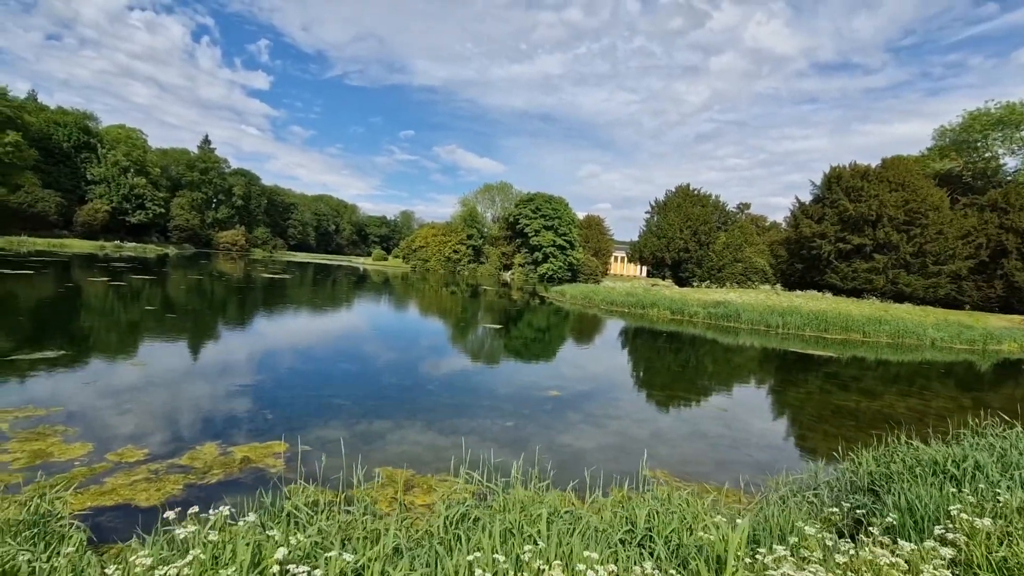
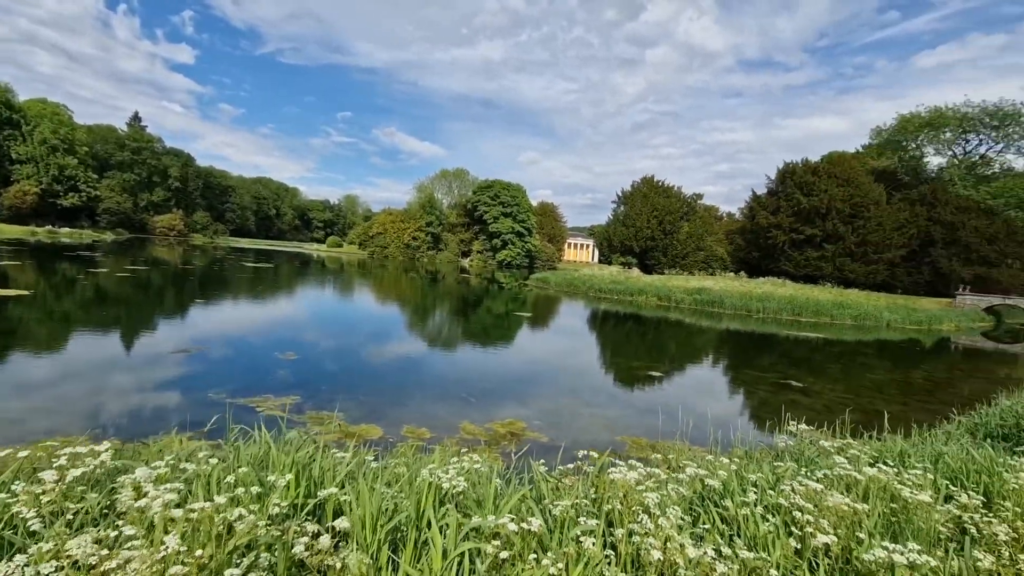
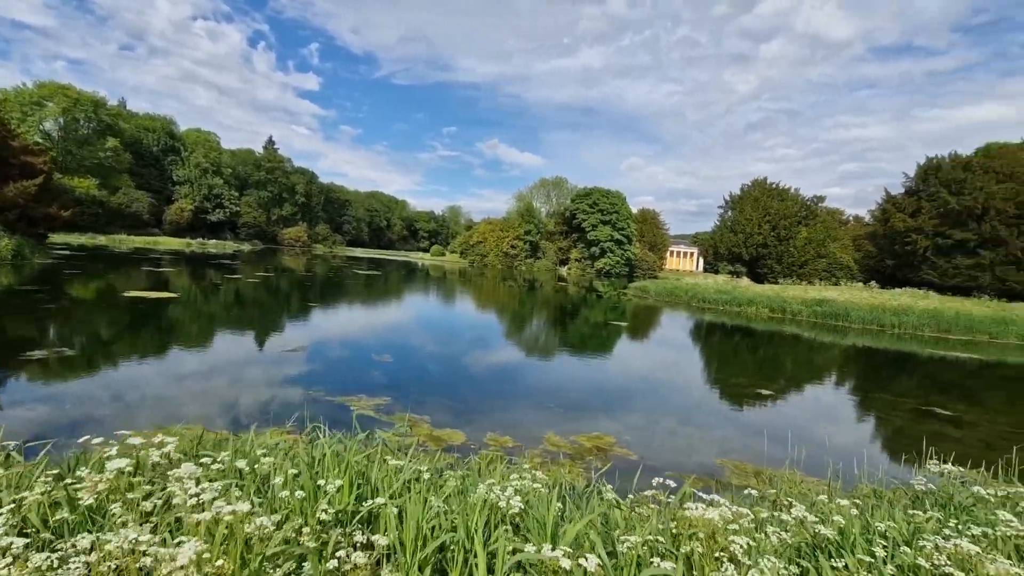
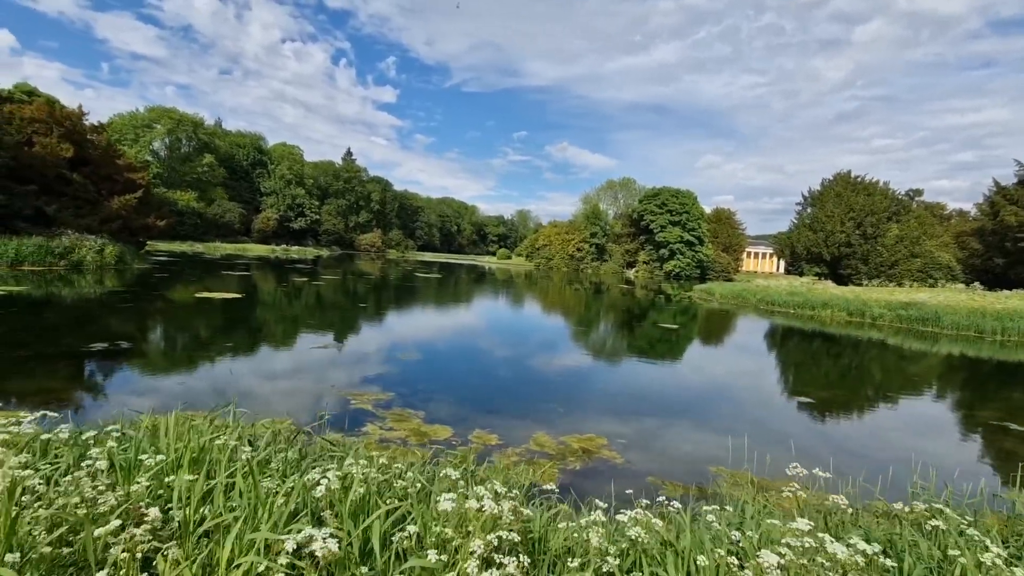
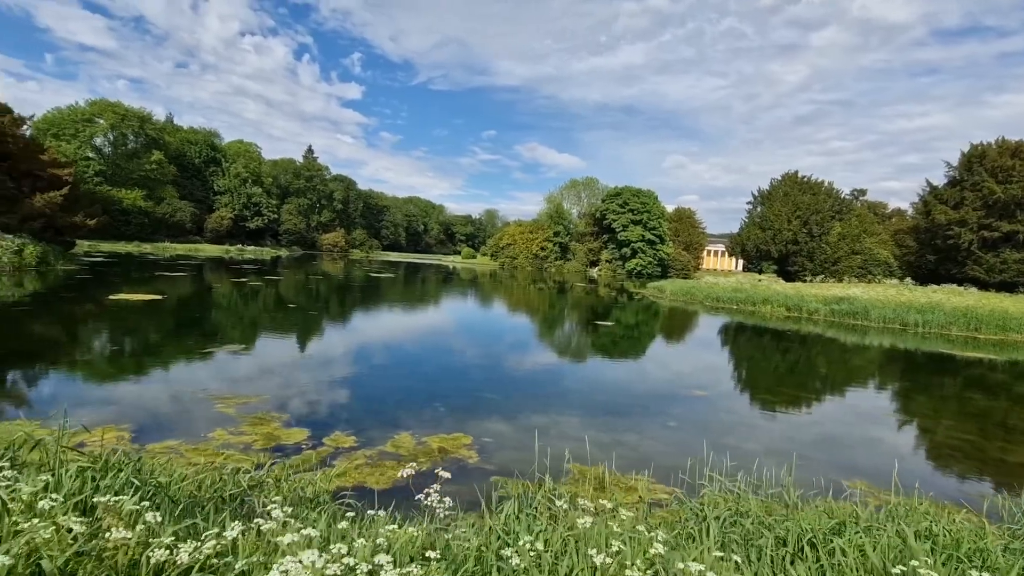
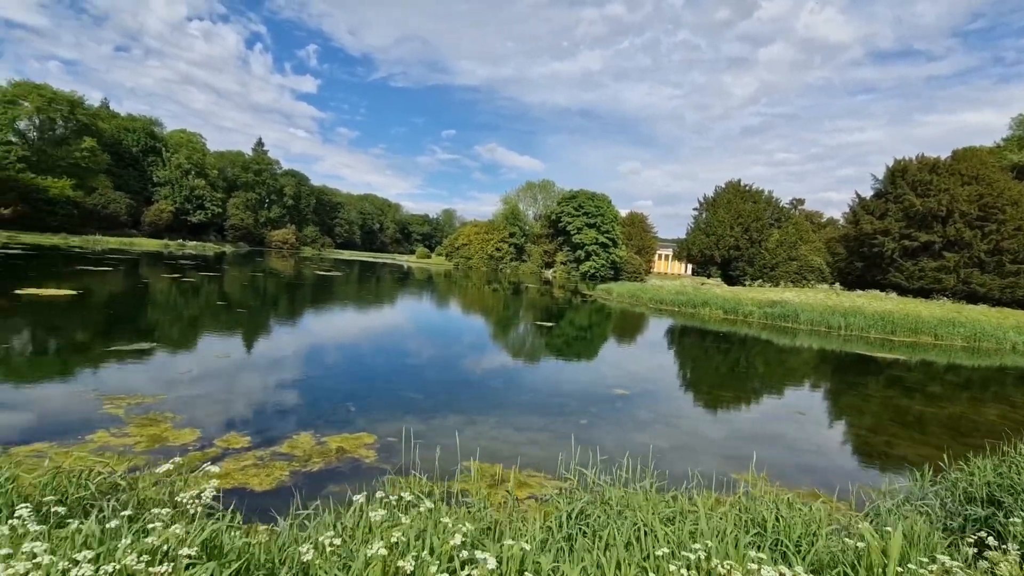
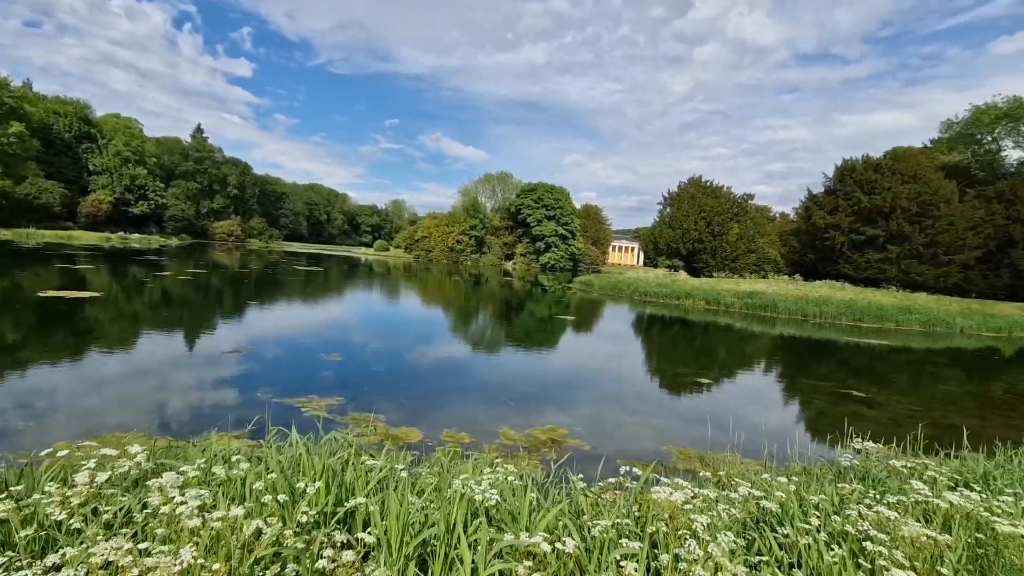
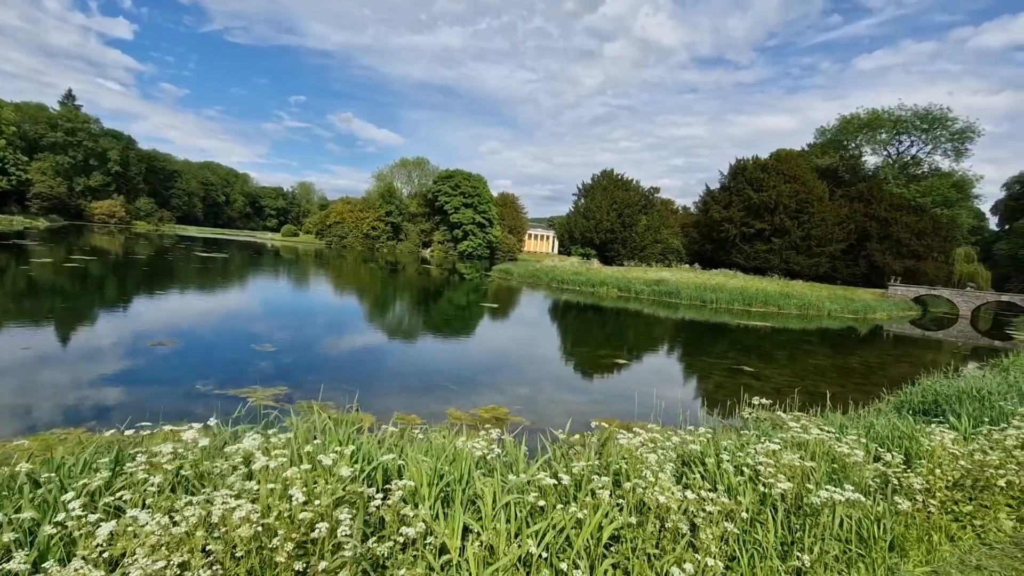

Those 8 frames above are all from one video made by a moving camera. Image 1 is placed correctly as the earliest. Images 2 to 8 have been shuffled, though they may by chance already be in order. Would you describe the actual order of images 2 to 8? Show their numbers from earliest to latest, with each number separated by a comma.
6, 5, 4, 3, 7, 2, 8
